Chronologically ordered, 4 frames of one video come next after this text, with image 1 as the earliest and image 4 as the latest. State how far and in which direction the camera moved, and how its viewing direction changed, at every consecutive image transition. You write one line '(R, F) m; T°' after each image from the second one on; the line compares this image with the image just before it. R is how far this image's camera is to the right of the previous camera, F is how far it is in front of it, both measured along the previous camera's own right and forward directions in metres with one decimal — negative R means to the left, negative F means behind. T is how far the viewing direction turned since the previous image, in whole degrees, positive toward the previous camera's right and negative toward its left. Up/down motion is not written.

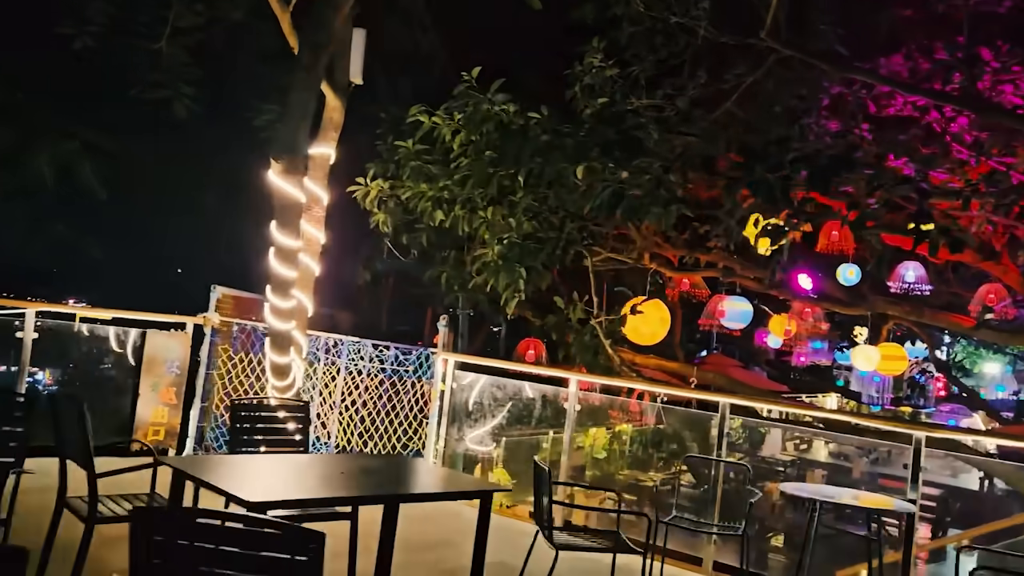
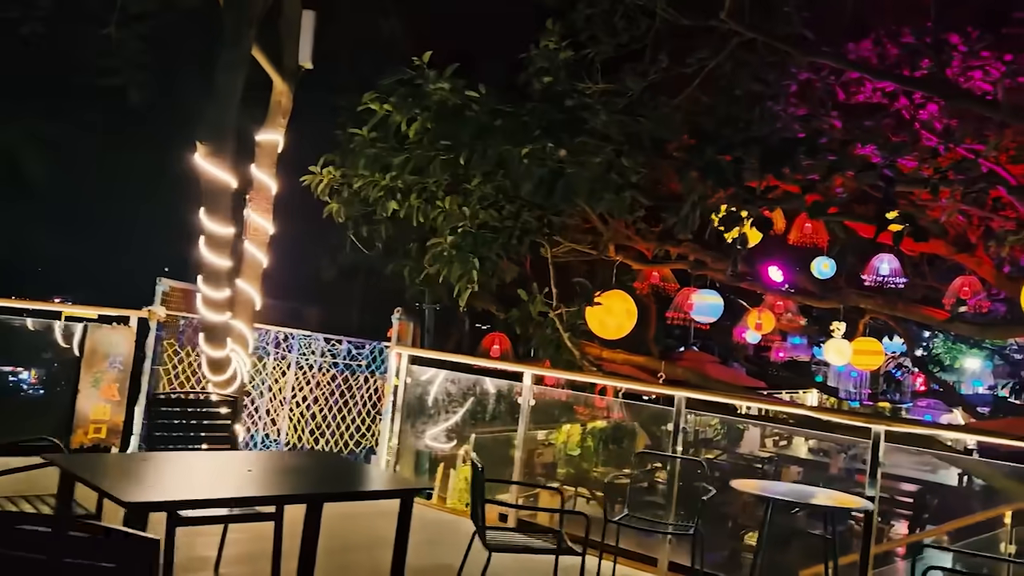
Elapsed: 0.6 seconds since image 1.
(+0.2, +0.2) m; +1°
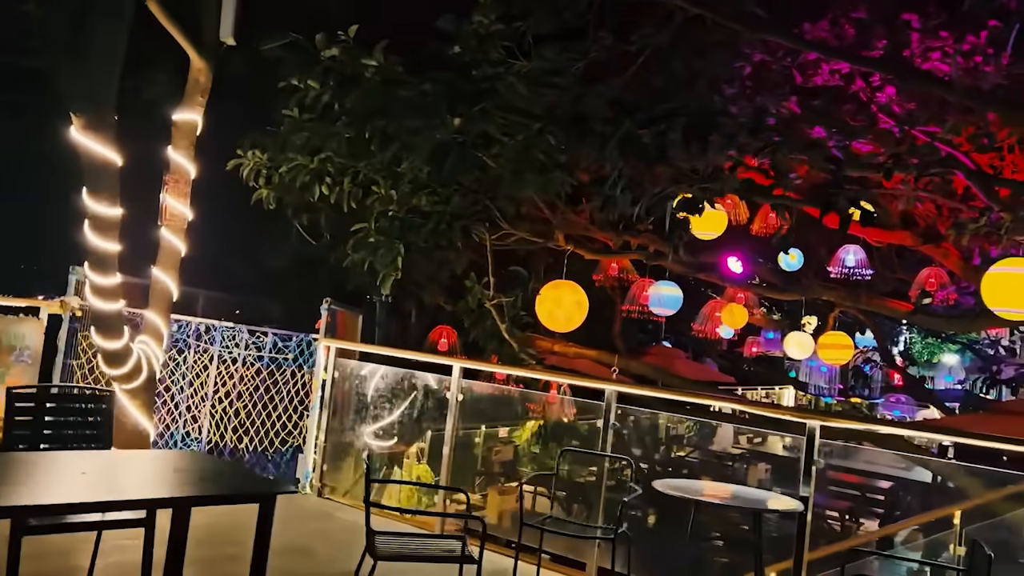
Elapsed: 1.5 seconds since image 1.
(+0.4, +0.3) m; +1°
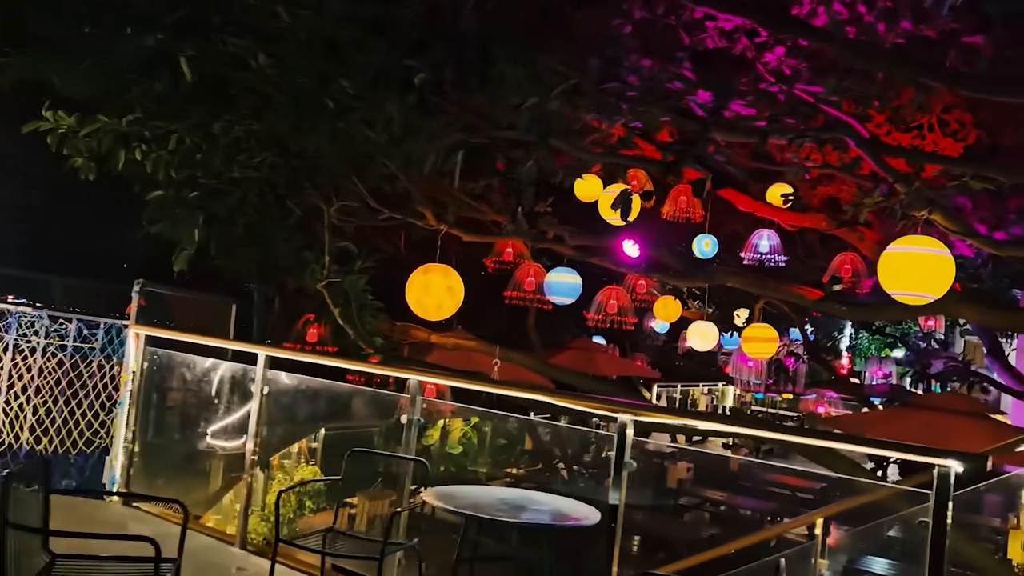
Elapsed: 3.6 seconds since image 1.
(+0.8, +0.6) m; +2°
